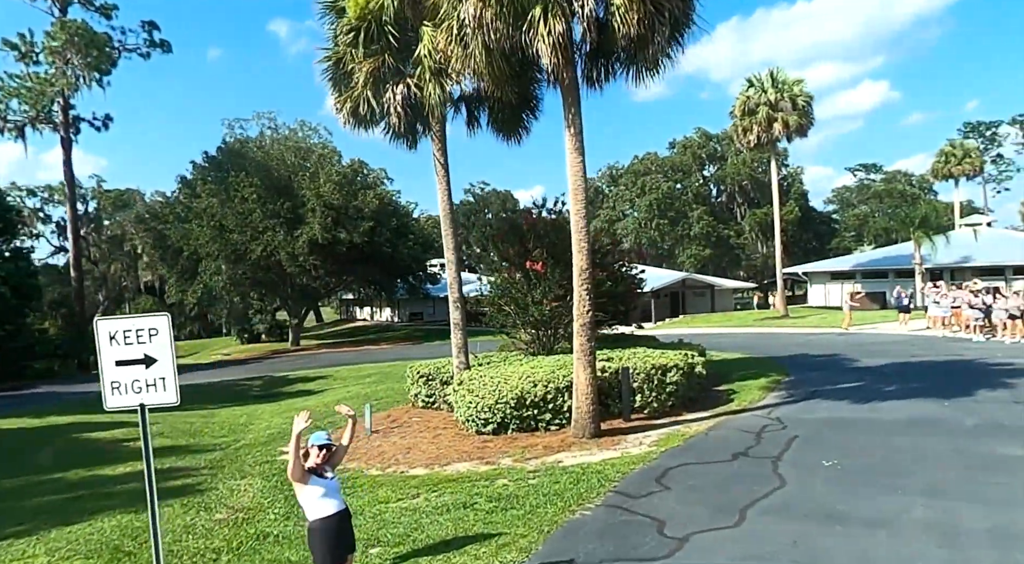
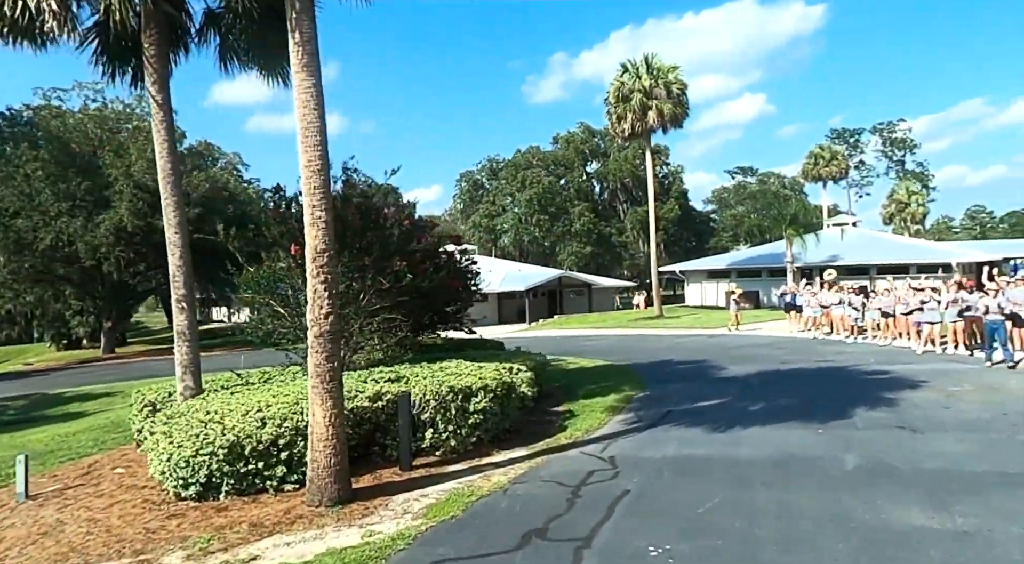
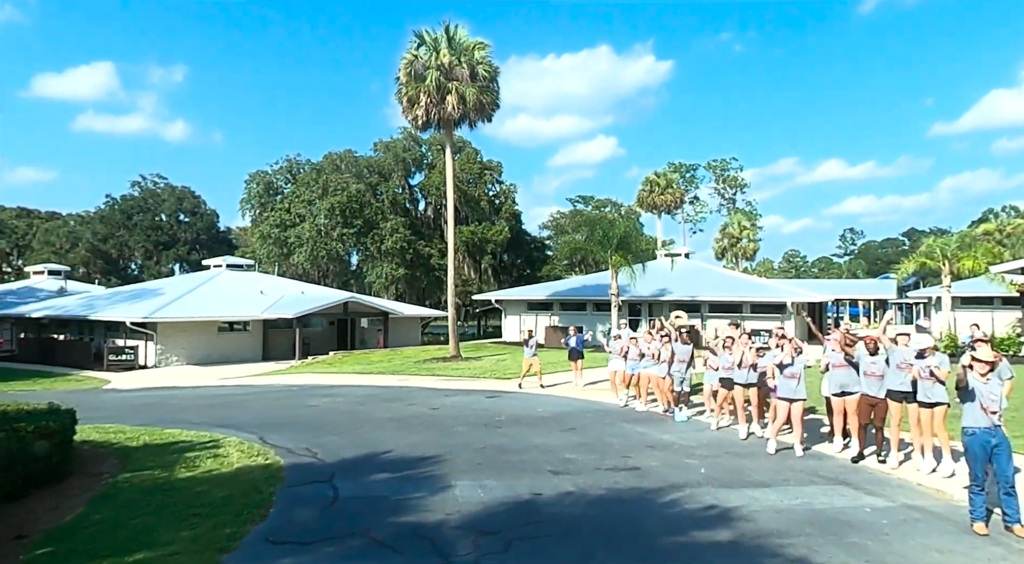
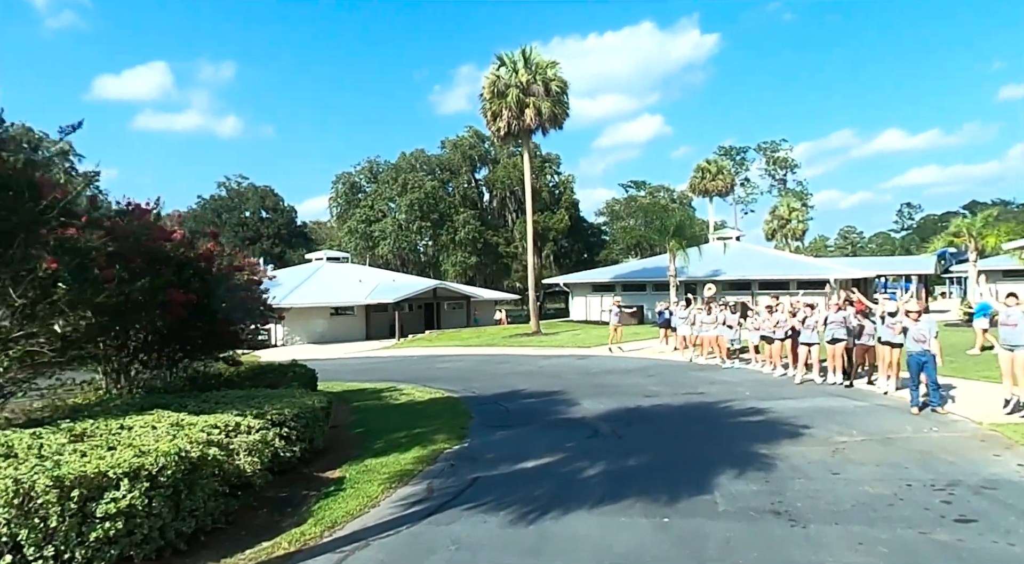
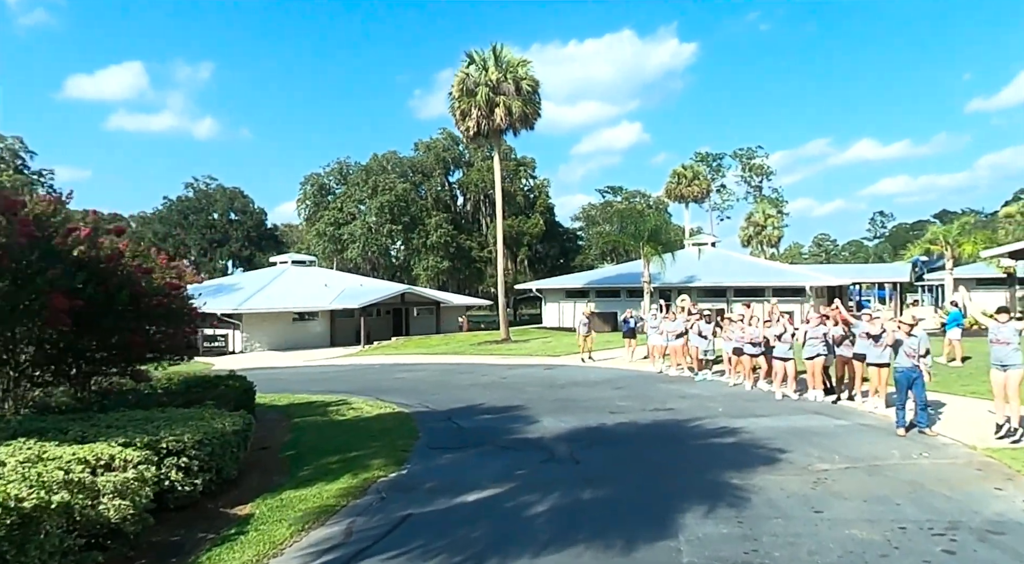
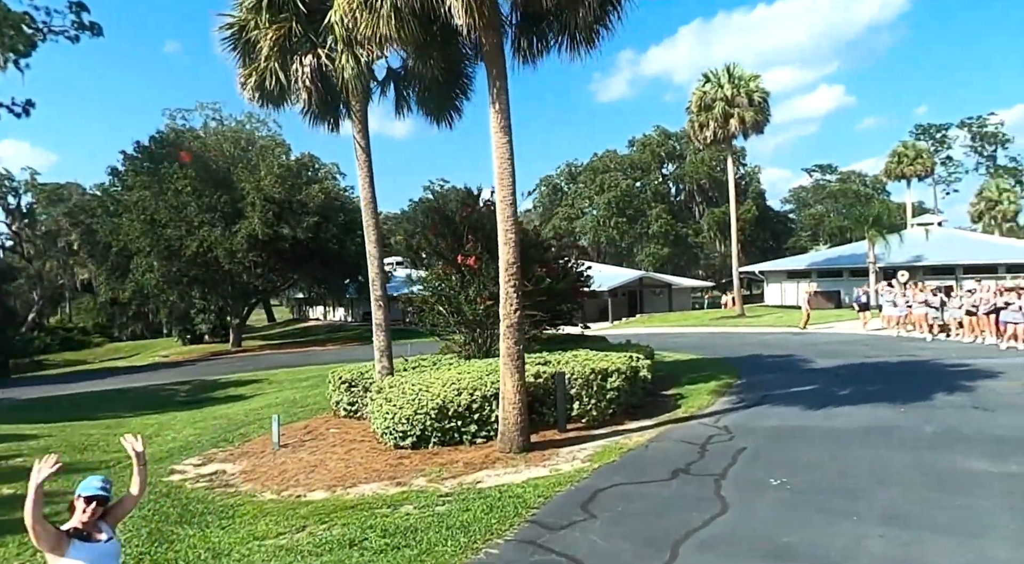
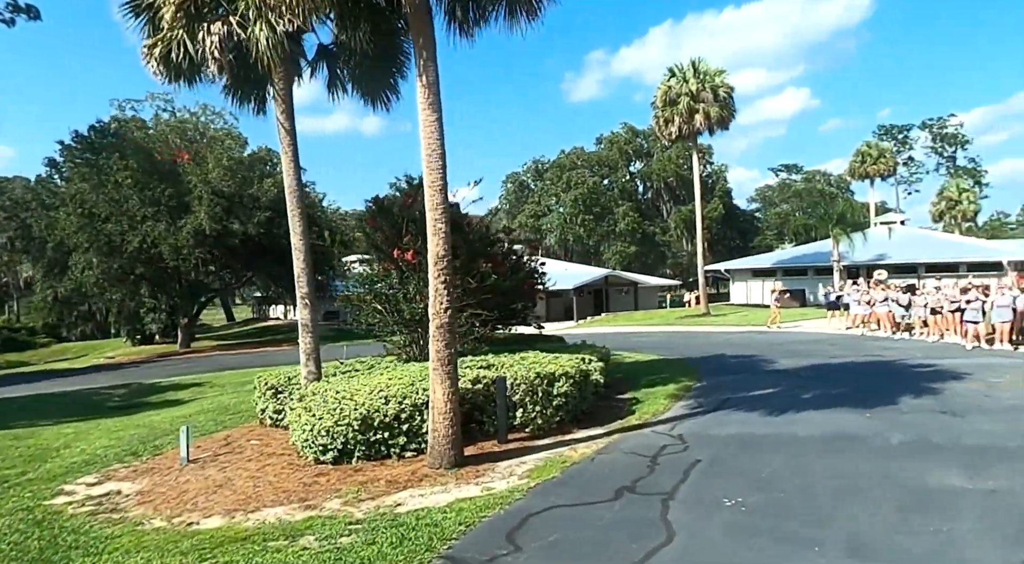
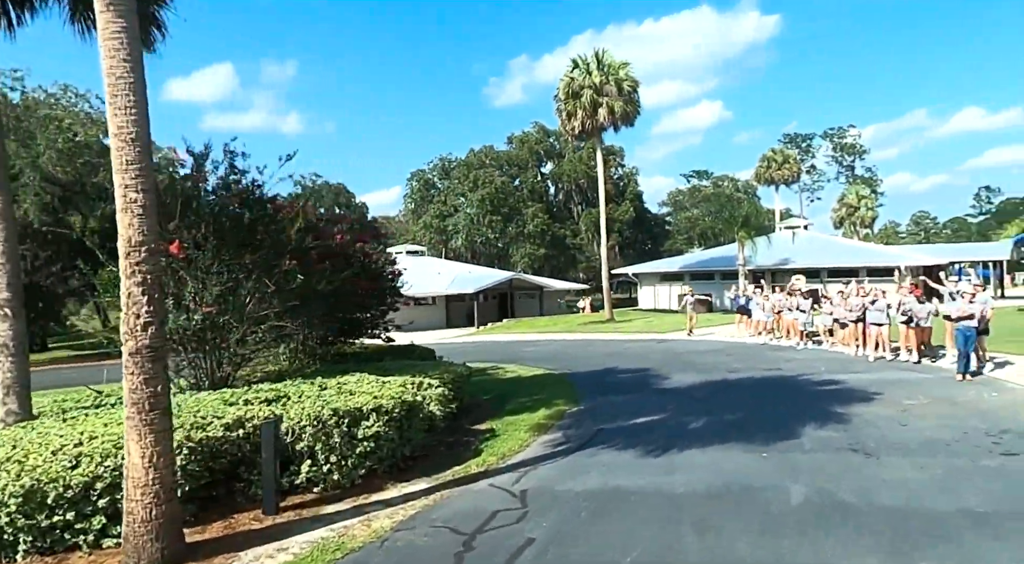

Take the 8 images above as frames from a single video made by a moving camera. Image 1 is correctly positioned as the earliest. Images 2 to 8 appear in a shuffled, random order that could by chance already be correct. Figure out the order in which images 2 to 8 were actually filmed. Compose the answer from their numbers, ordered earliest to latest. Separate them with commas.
6, 7, 2, 8, 4, 5, 3
